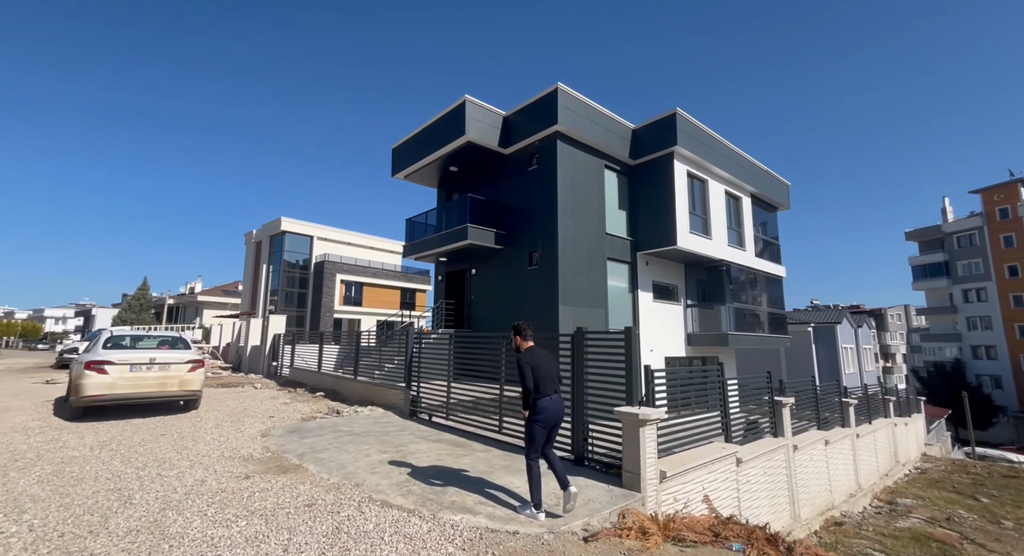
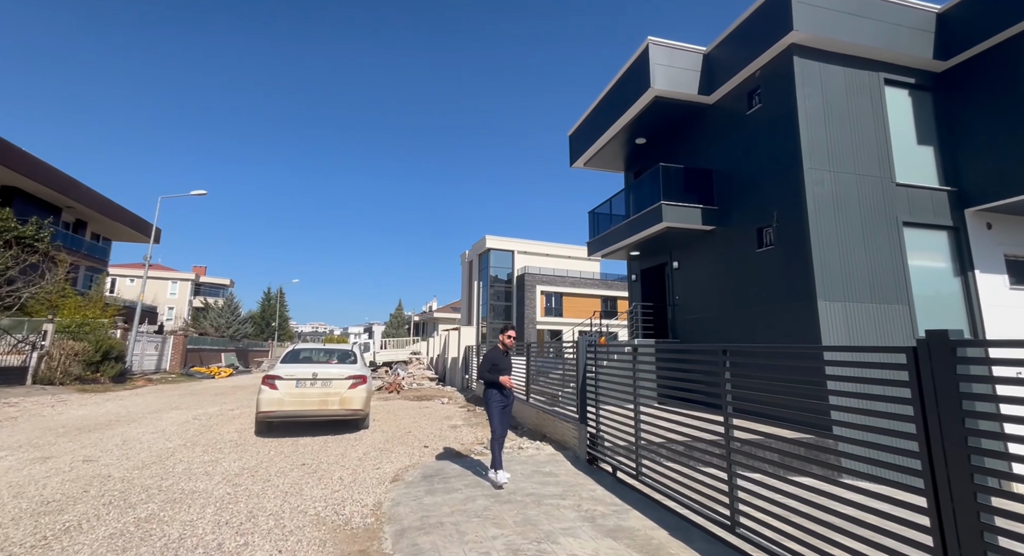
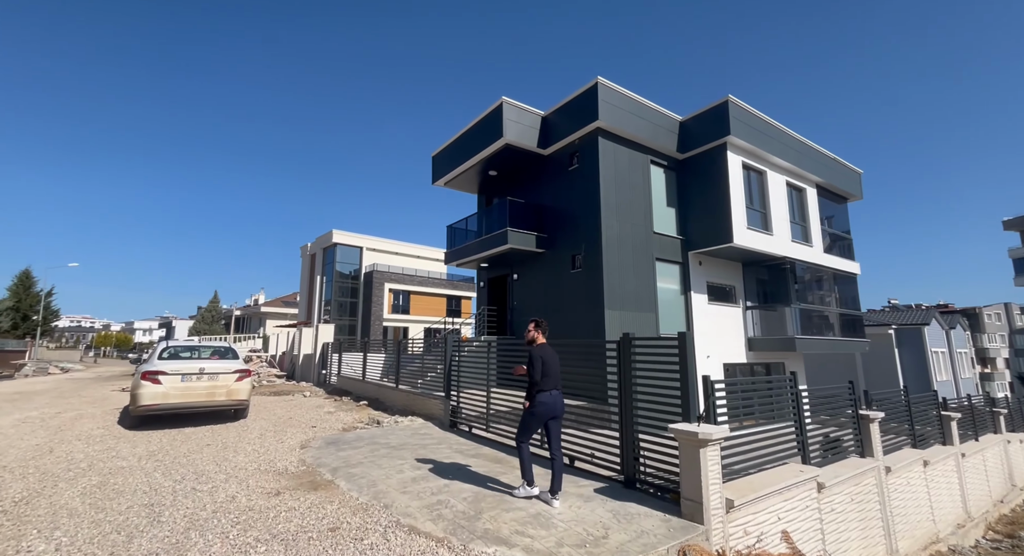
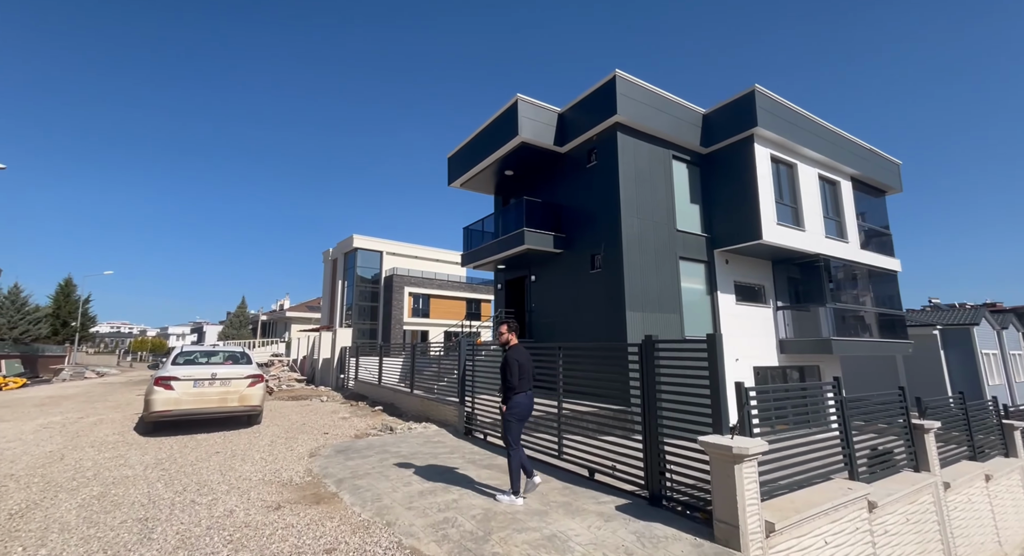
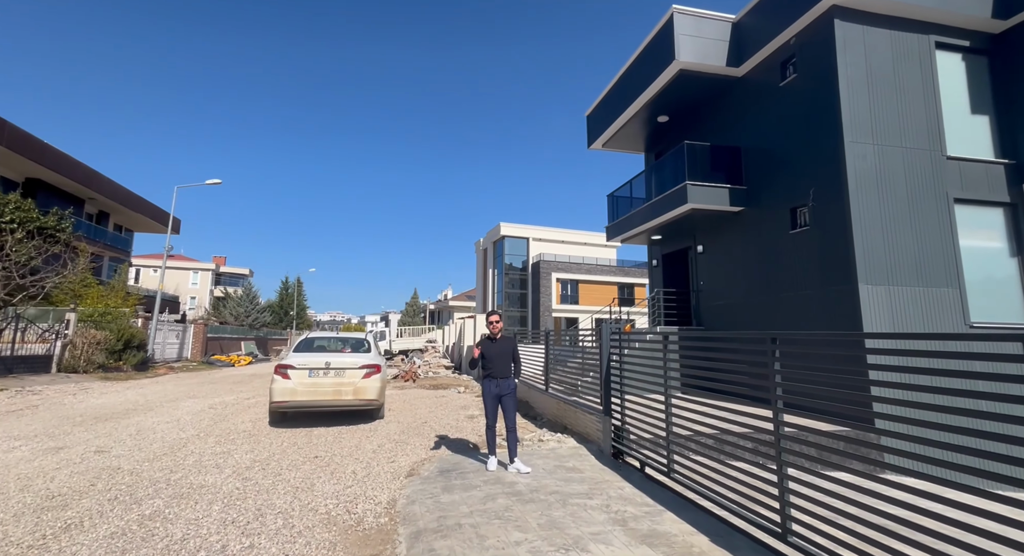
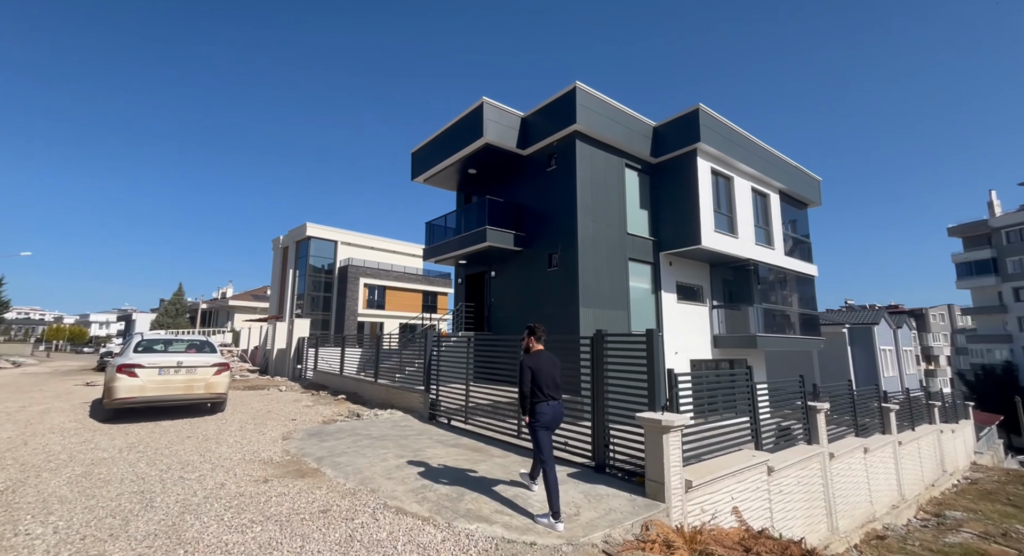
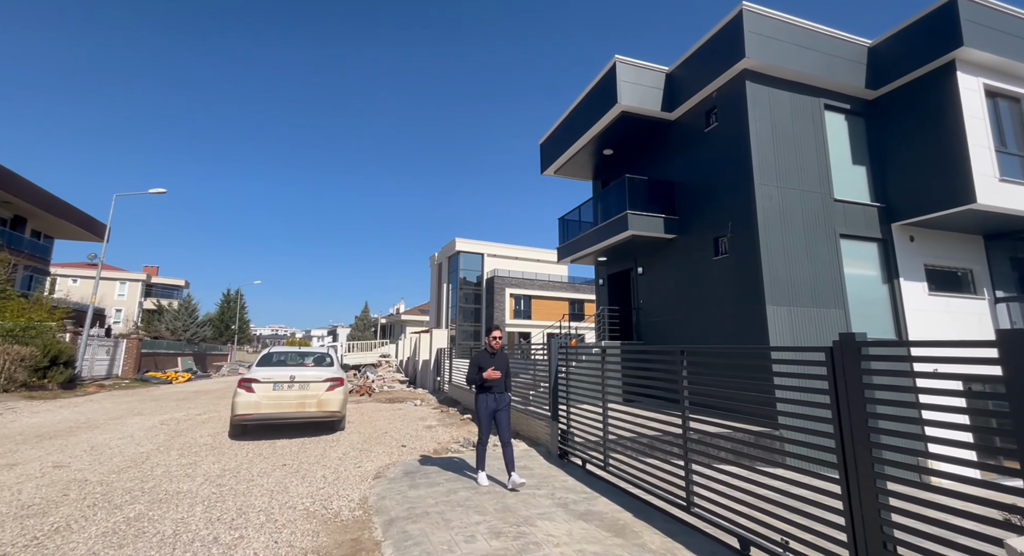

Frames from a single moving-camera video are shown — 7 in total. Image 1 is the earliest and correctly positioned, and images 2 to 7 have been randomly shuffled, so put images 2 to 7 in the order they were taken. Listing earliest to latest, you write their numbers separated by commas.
6, 3, 4, 7, 2, 5
